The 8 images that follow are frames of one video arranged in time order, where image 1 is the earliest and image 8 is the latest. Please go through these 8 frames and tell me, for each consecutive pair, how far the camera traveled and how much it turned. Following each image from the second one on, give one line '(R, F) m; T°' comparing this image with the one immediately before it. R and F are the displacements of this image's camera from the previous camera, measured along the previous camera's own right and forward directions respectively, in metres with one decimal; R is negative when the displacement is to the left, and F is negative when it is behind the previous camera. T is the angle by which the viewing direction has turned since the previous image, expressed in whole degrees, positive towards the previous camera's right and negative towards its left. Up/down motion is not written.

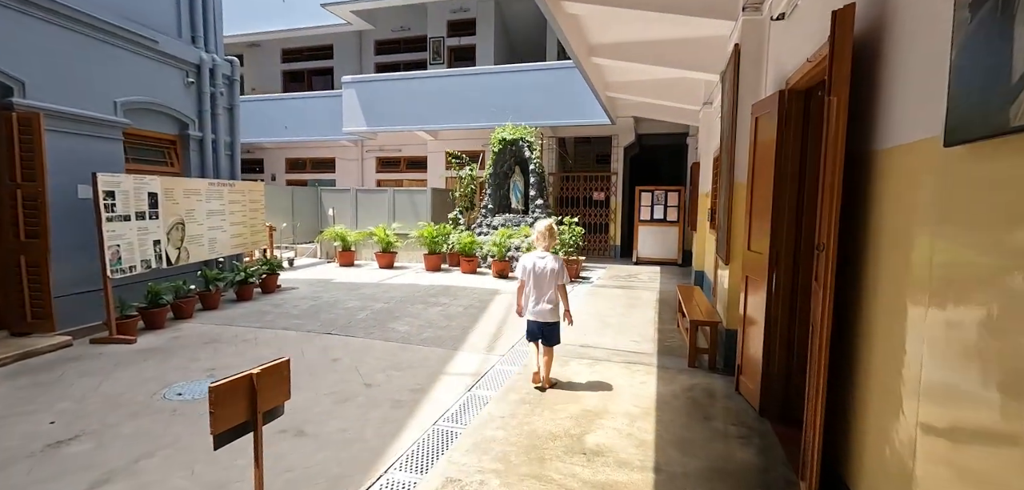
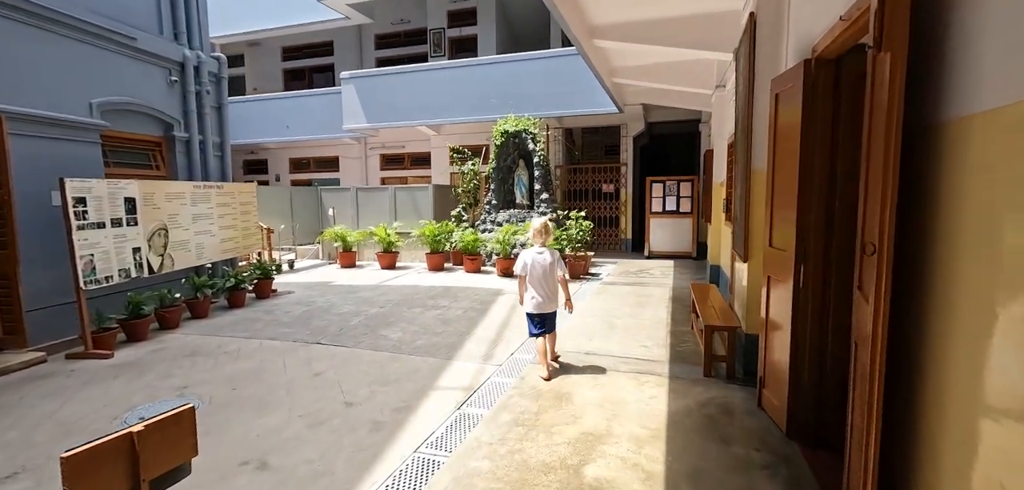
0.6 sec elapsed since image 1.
(+0.2, +0.4) m; -2°
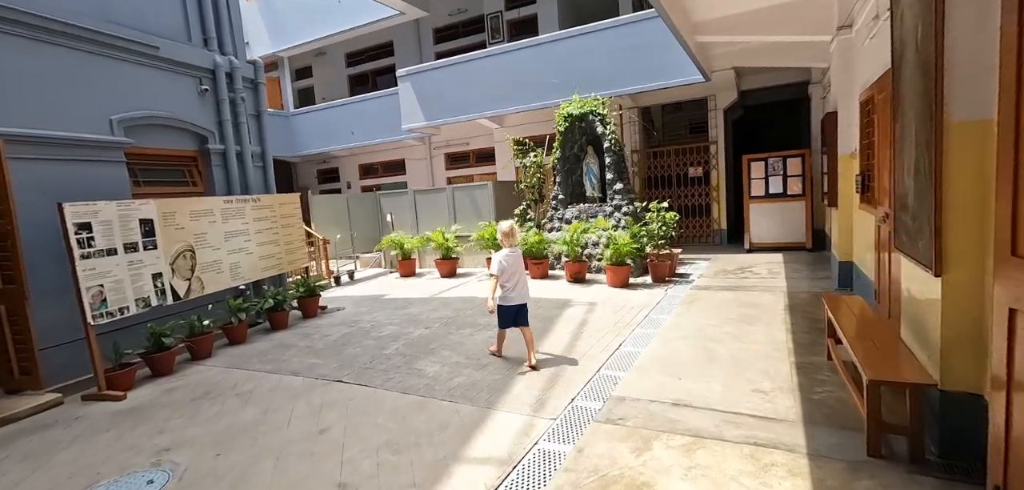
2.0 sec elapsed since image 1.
(+0.2, +1.1) m; -10°
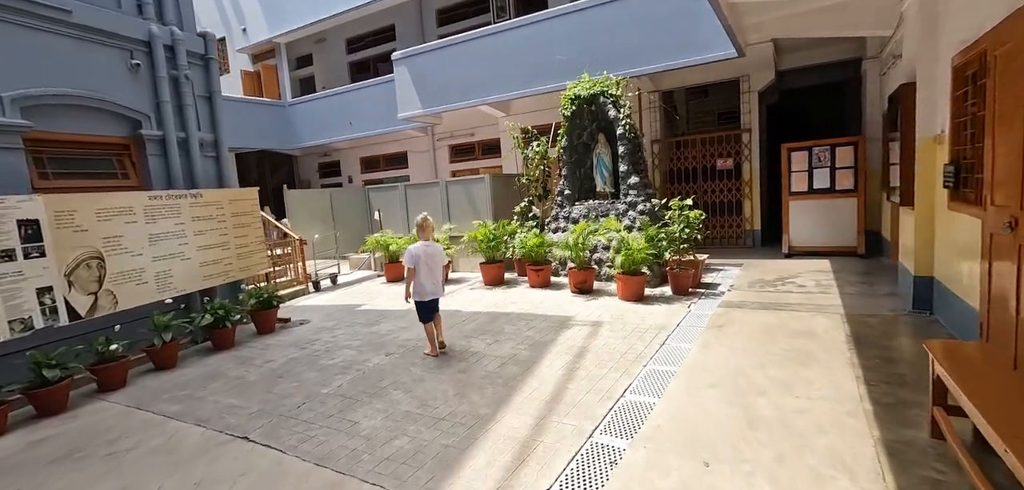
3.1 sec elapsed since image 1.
(+0.4, +1.1) m; -3°
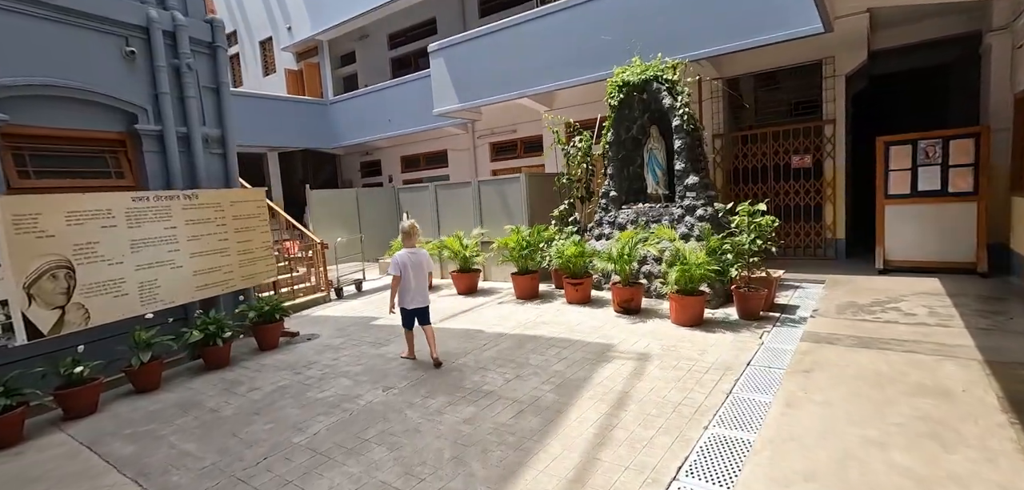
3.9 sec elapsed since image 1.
(+0.2, +0.9) m; -6°
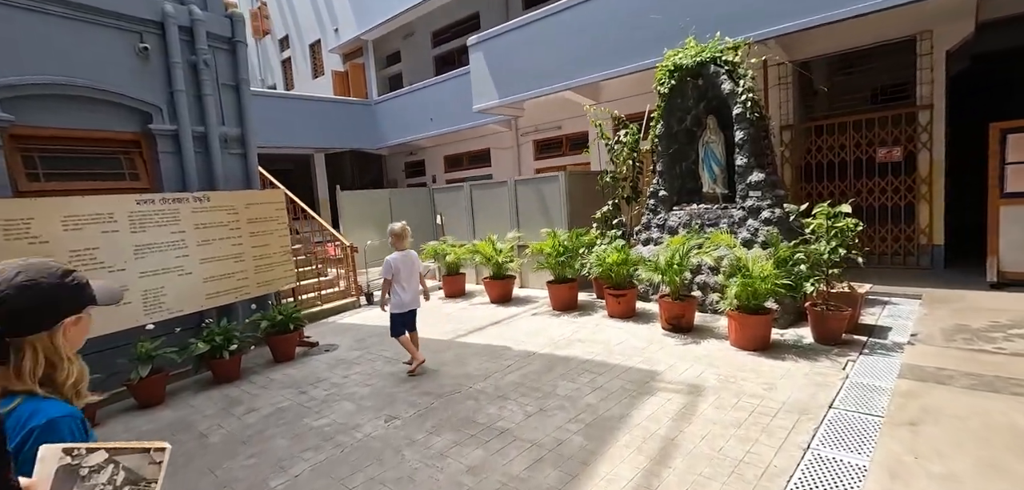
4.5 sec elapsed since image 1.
(+0.2, +0.6) m; -6°
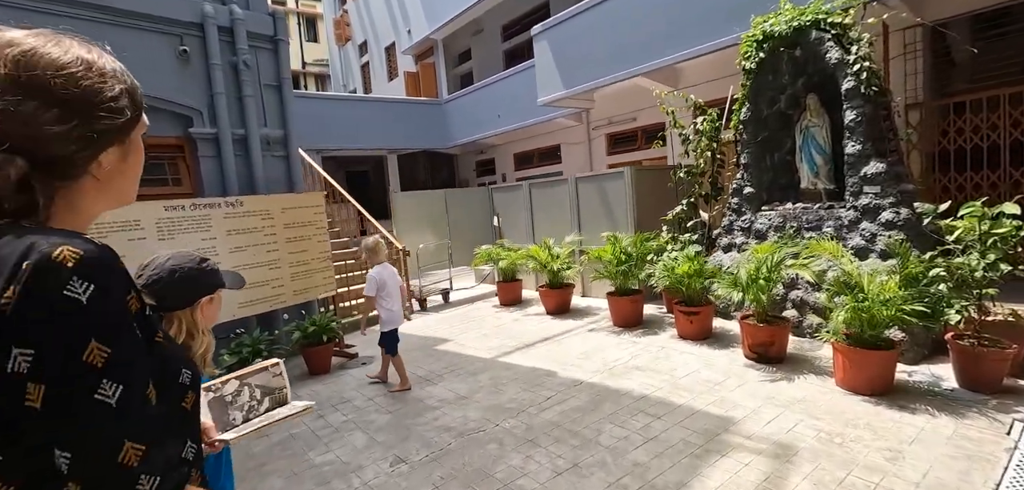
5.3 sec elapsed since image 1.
(+0.3, +0.6) m; -10°
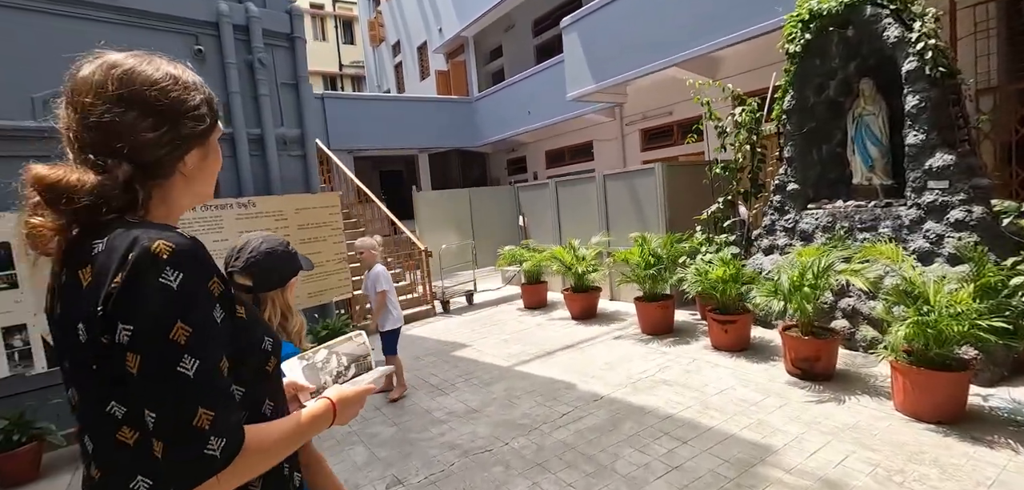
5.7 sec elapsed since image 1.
(+0.2, +0.3) m; -4°
